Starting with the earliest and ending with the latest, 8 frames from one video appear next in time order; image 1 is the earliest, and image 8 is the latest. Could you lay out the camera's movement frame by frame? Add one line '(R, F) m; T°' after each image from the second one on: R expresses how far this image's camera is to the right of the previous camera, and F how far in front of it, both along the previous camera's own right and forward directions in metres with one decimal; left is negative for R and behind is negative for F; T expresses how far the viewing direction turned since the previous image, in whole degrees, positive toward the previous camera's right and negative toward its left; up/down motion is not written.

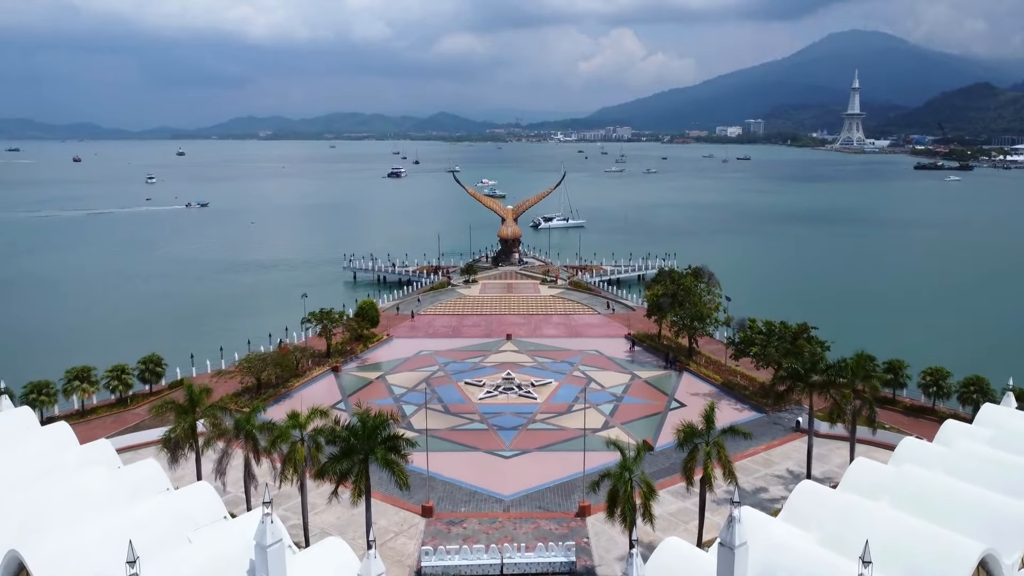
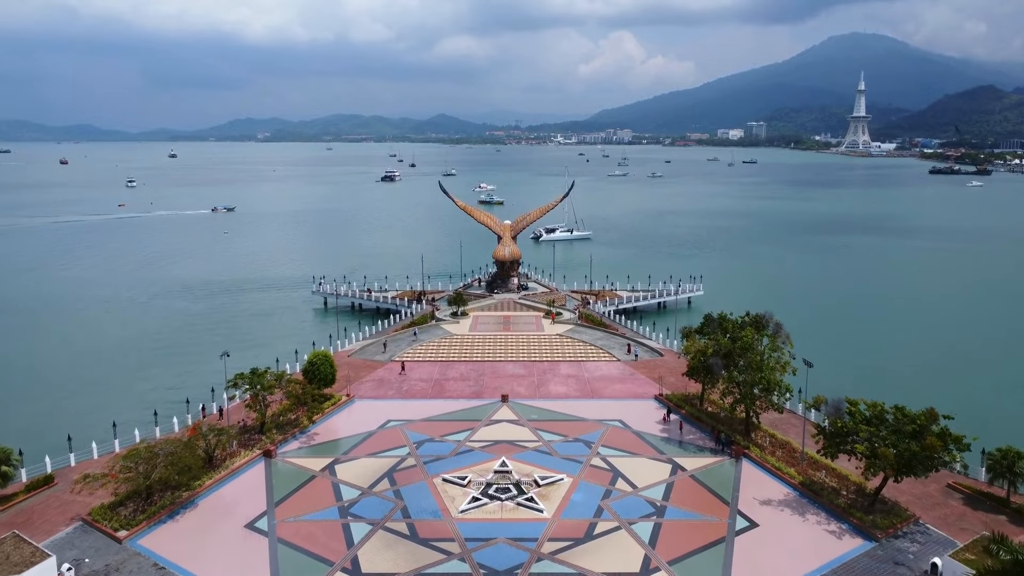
(+0.1, +12.8) m; 0°
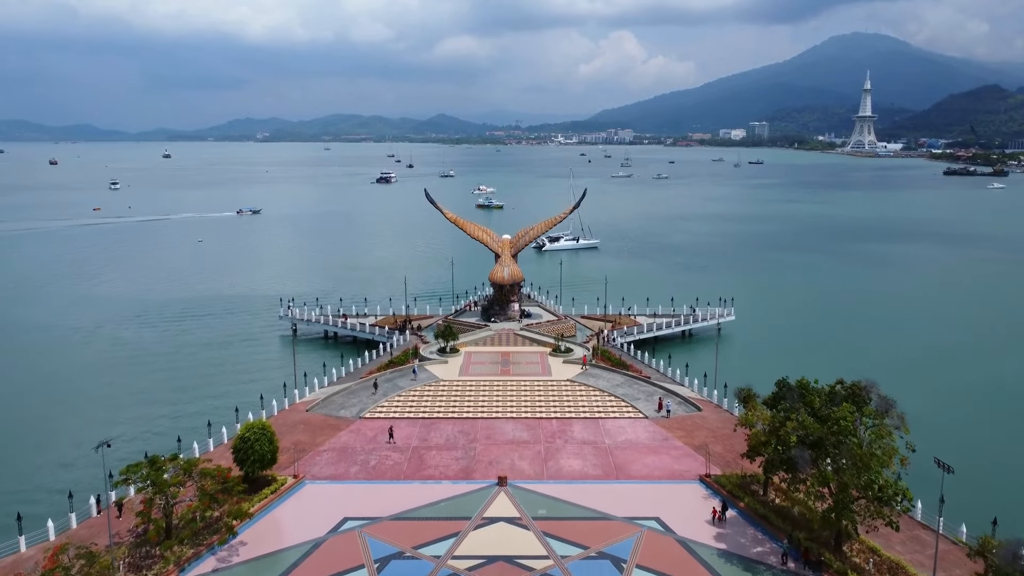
(0.0, +10.4) m; 0°
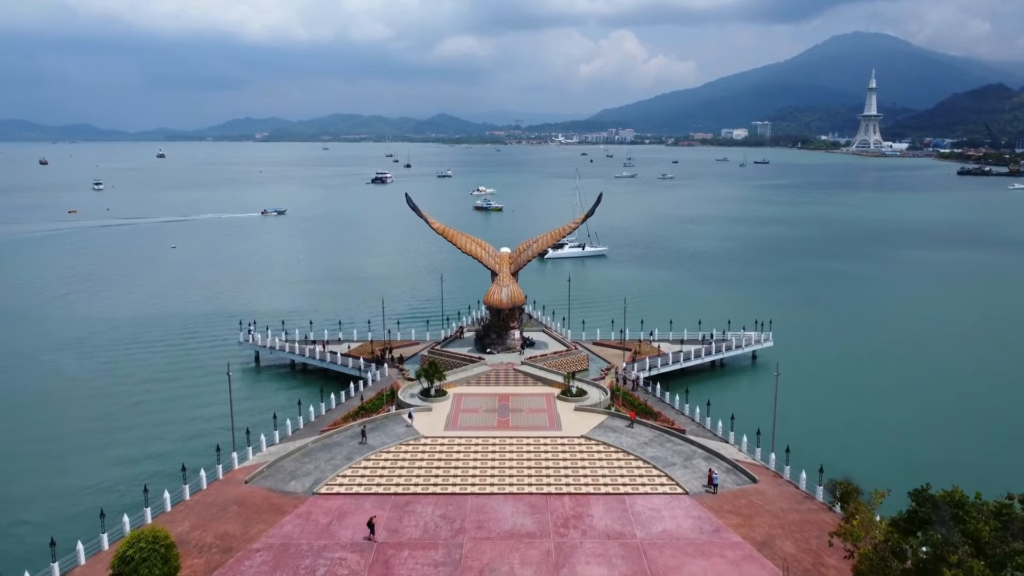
(0.0, +9.4) m; 0°
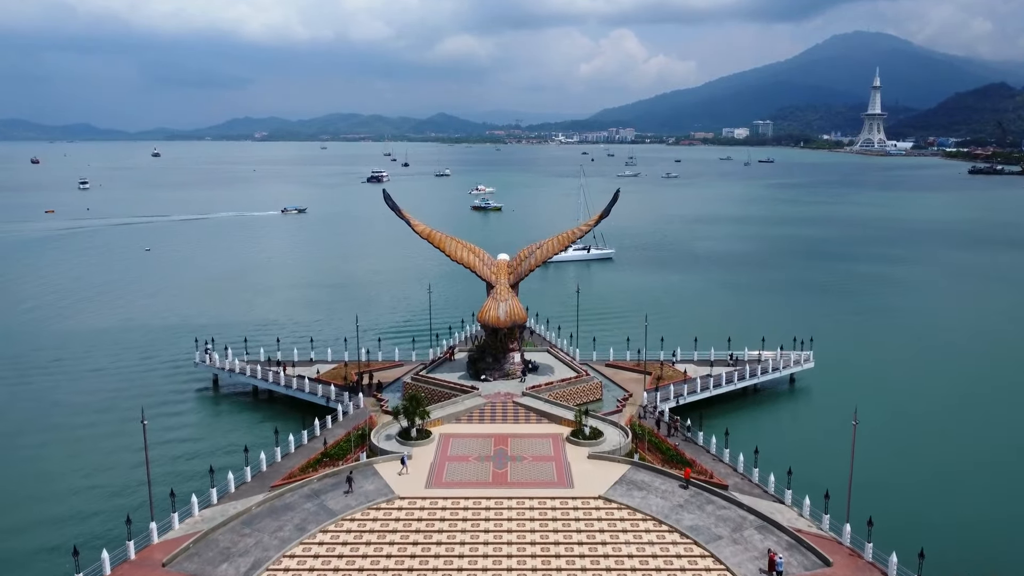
(0.0, +7.5) m; 0°
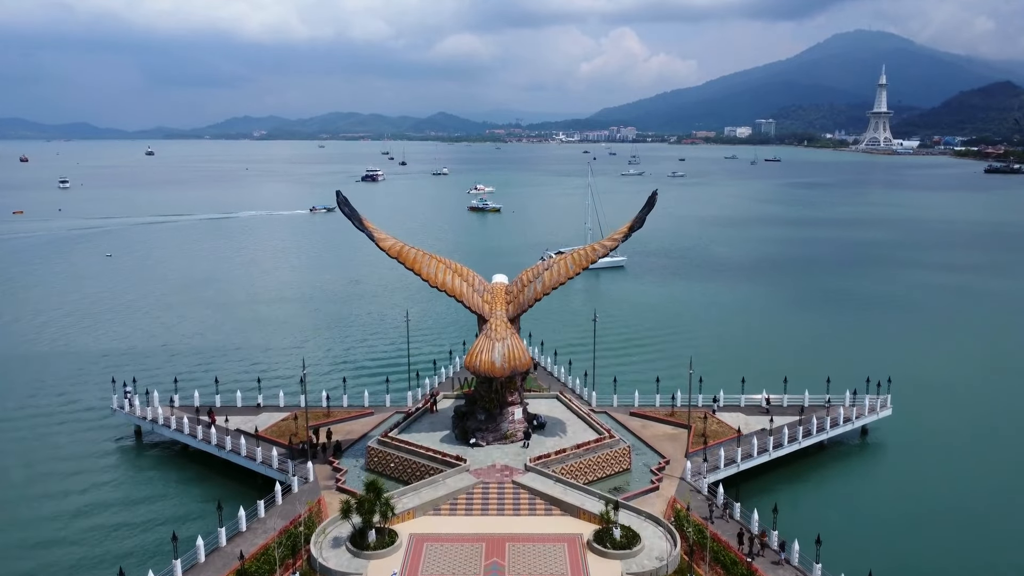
(0.0, +9.7) m; 0°
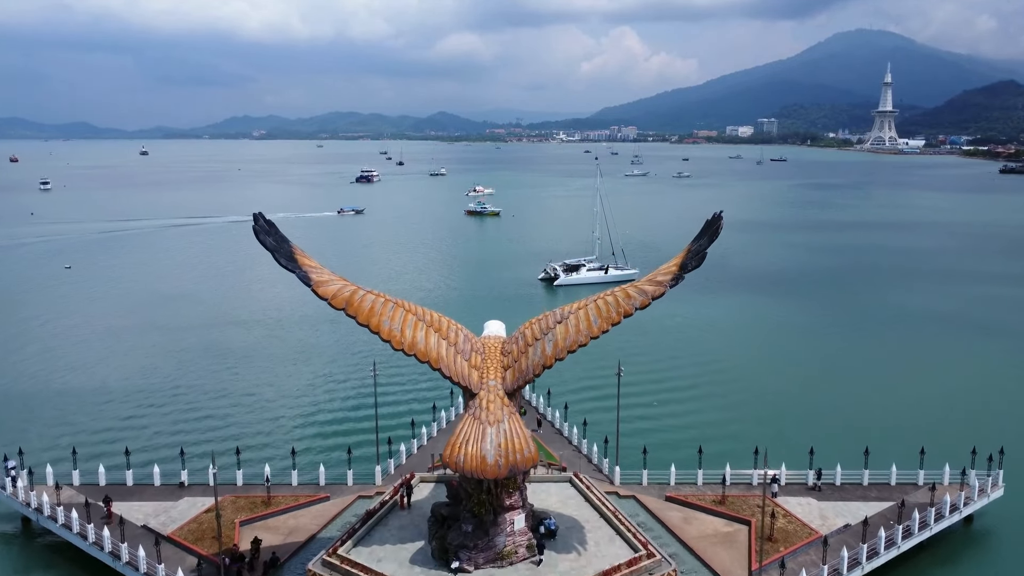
(0.0, +8.6) m; 0°
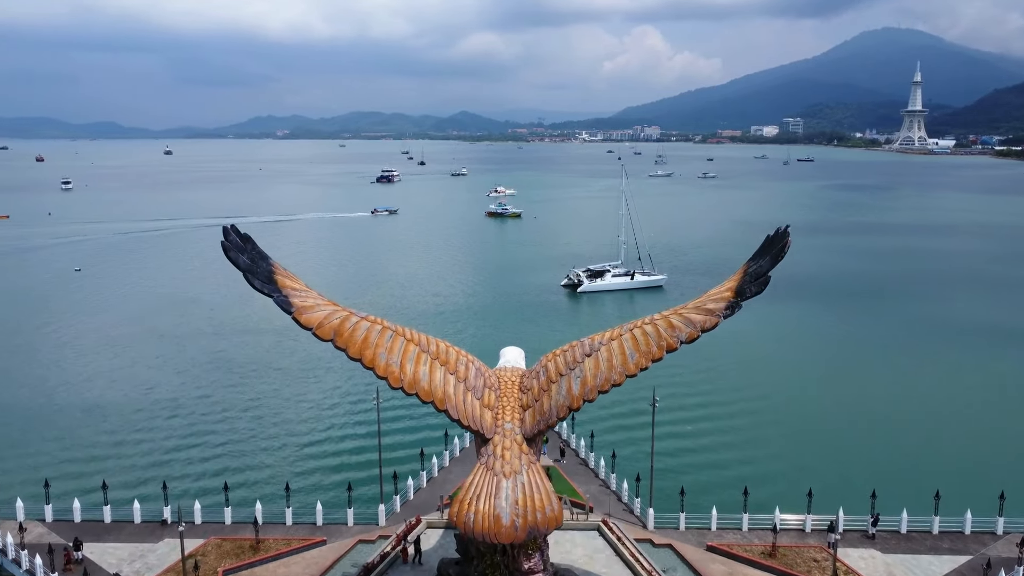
(0.0, +3.2) m; -2°
